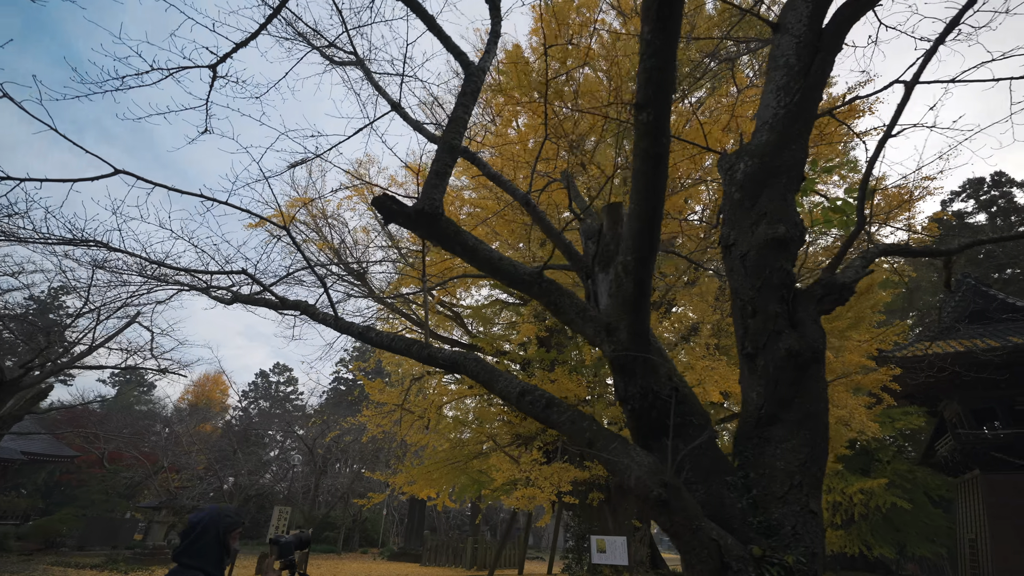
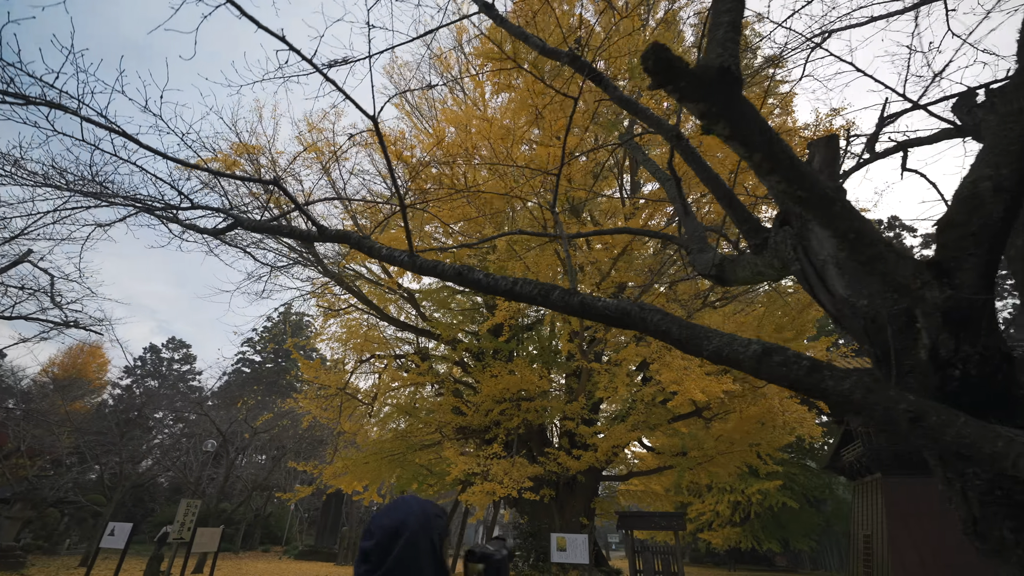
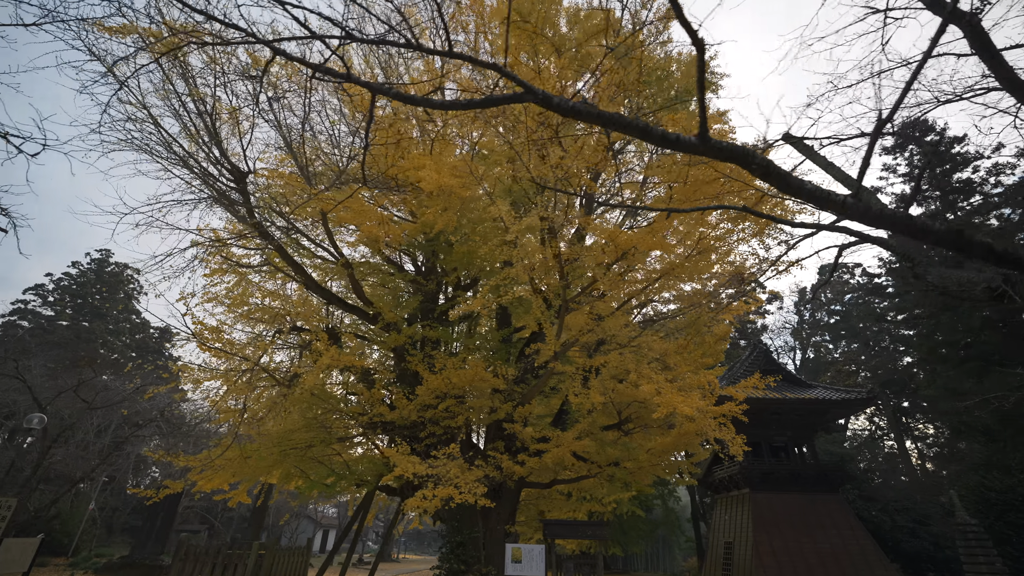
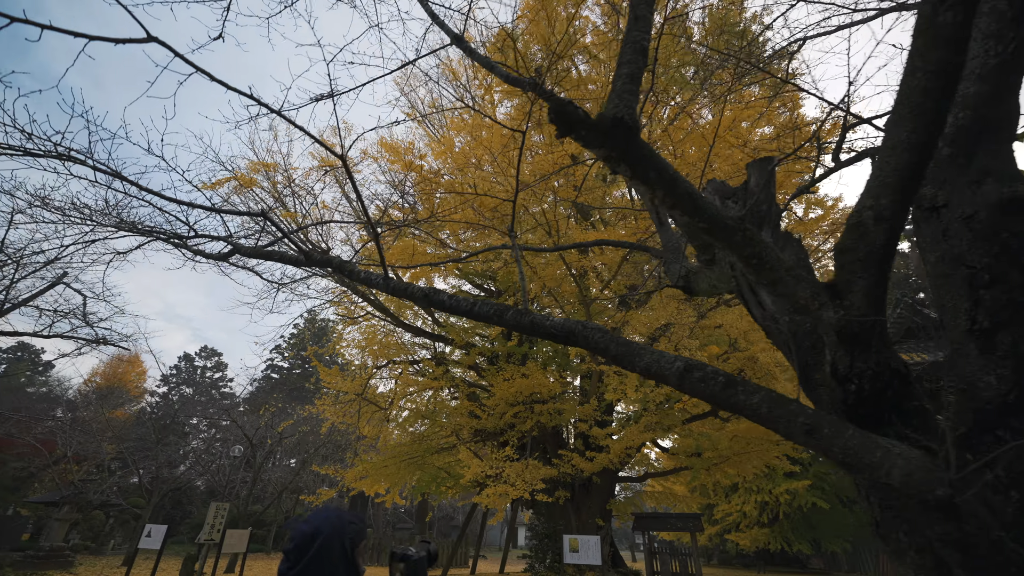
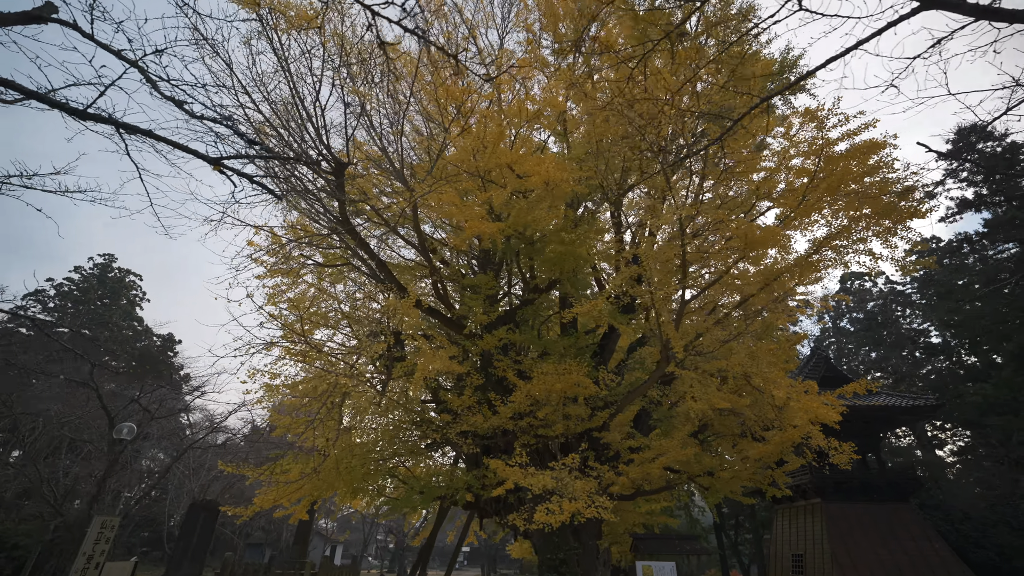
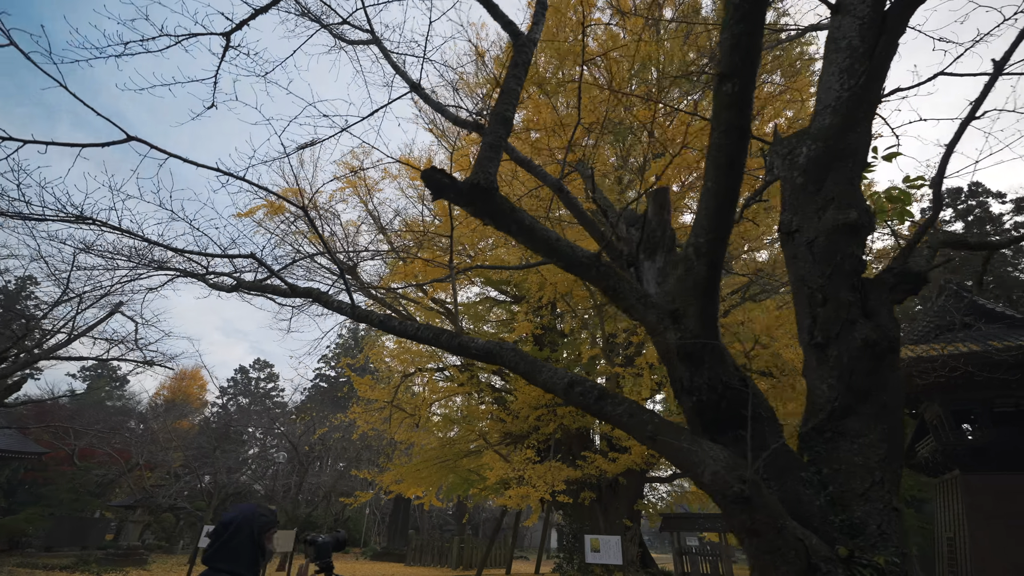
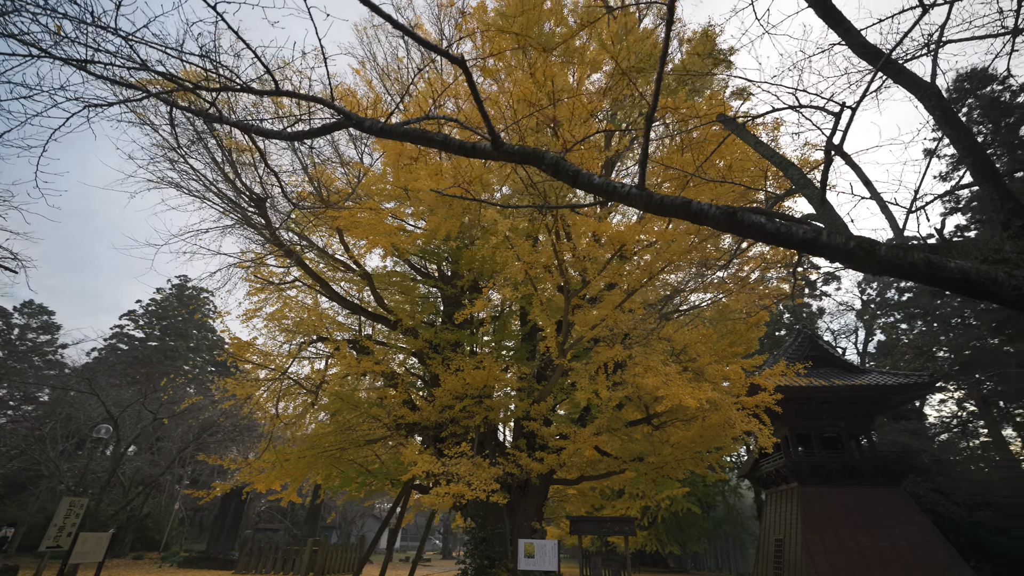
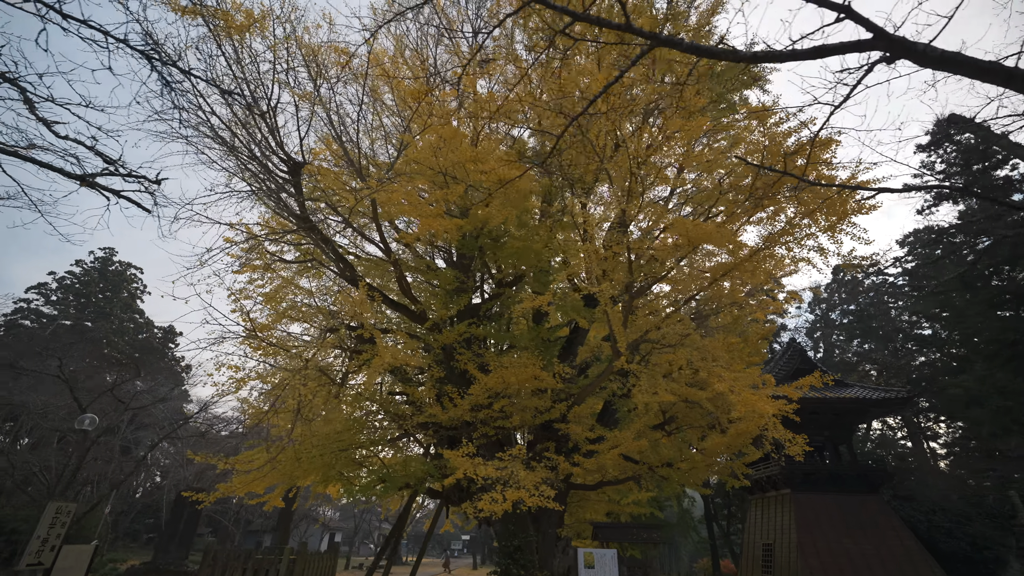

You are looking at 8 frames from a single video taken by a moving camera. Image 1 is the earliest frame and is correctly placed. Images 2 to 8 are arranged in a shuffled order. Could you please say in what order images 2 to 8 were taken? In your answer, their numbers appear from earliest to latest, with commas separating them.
6, 4, 2, 7, 3, 8, 5
